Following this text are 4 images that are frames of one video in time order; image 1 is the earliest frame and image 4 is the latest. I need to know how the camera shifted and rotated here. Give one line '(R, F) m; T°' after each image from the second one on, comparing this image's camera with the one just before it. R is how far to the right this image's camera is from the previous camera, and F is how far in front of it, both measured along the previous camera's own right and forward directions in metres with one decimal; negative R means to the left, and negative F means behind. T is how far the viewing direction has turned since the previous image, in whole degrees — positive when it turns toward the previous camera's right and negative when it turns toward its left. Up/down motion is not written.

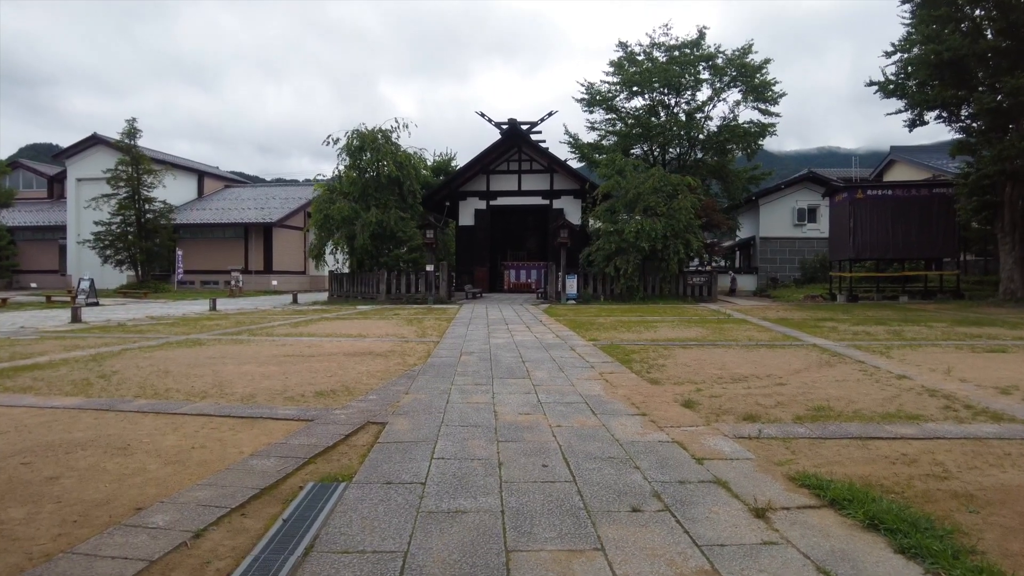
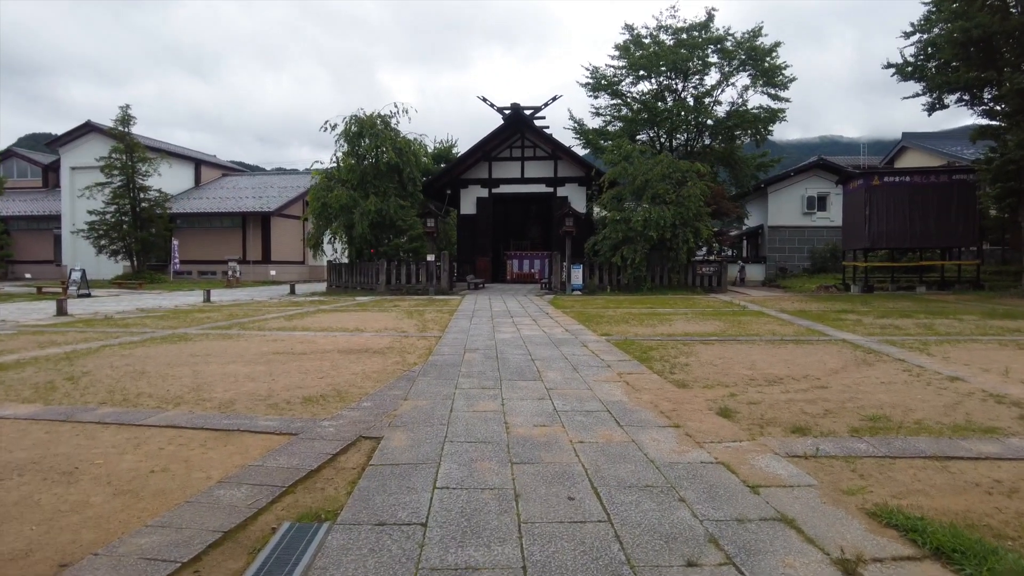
(-0.1, +0.6) m; 0°
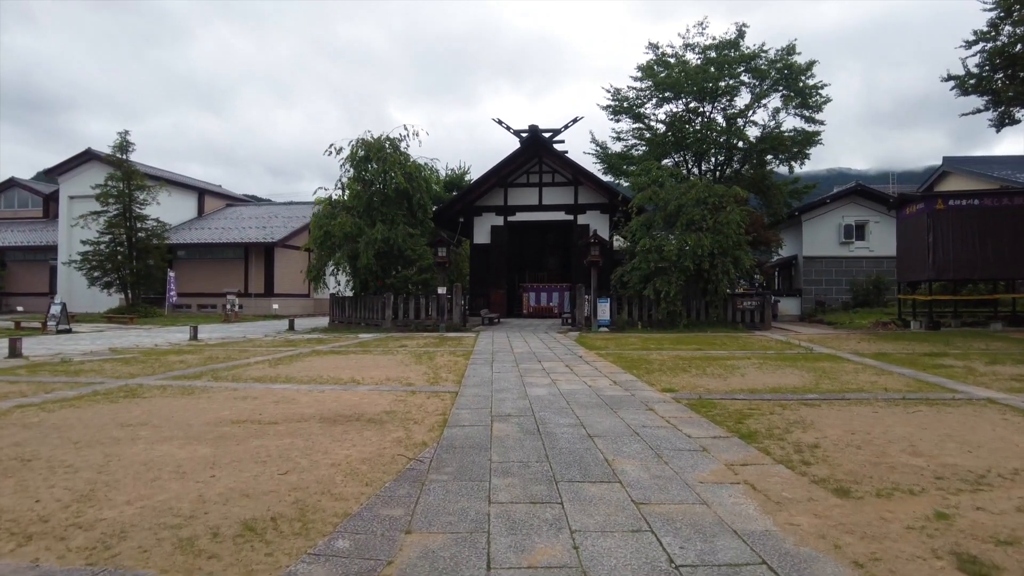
(-0.3, +2.0) m; -1°
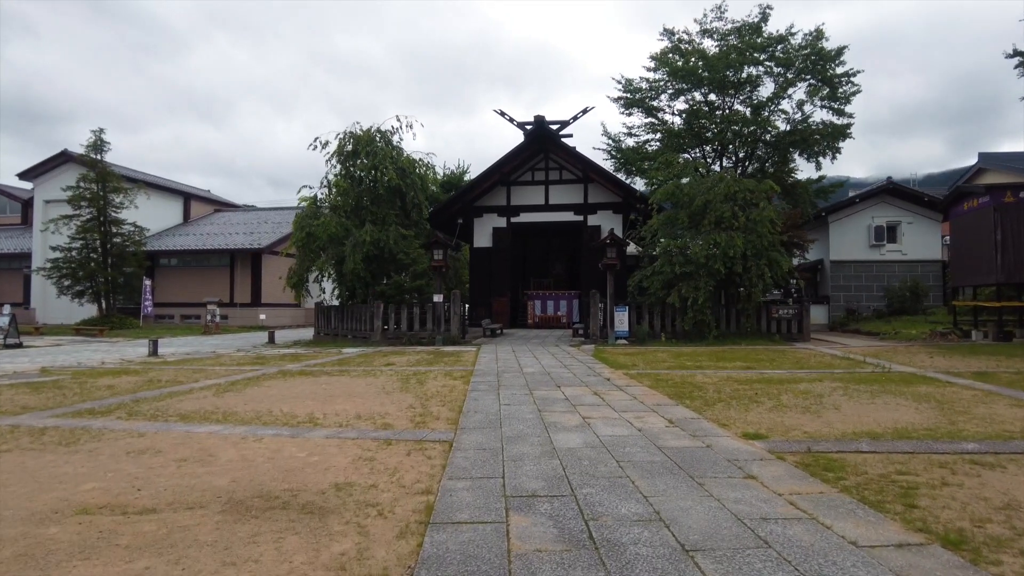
(-0.1, +2.2) m; 0°
